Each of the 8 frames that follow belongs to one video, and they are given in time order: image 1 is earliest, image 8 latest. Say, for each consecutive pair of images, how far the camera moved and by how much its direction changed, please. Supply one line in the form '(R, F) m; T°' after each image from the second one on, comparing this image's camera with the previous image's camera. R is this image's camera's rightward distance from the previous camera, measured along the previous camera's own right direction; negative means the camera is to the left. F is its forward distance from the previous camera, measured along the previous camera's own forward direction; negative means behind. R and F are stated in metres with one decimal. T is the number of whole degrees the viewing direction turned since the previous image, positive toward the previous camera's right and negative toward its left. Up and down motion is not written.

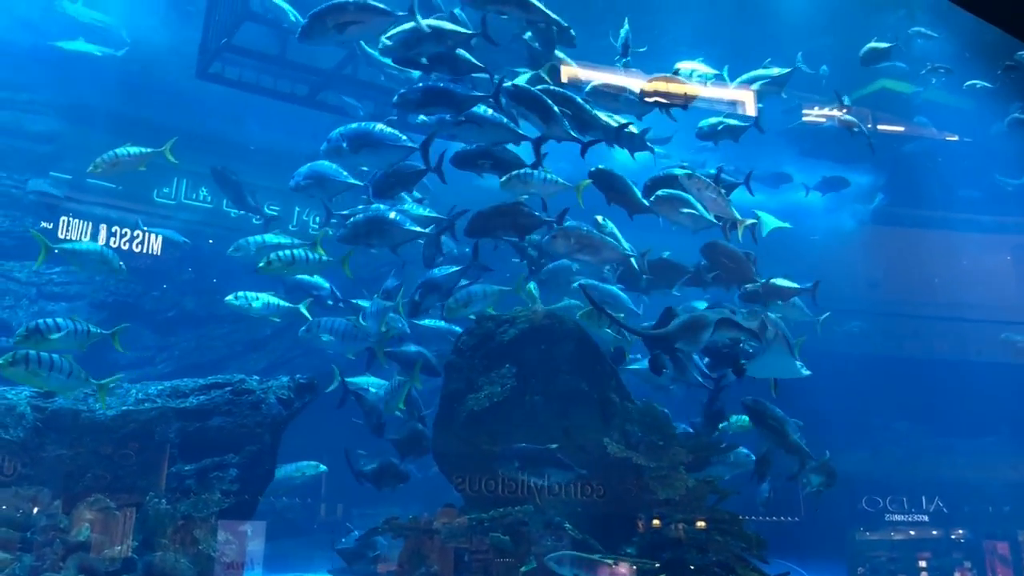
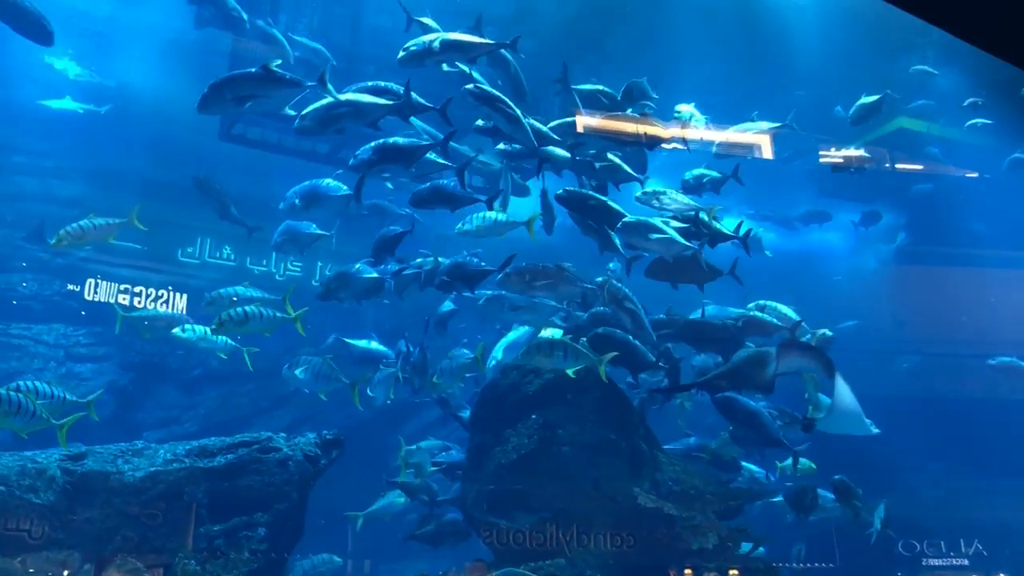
(-0.2, -0.1) m; -1°
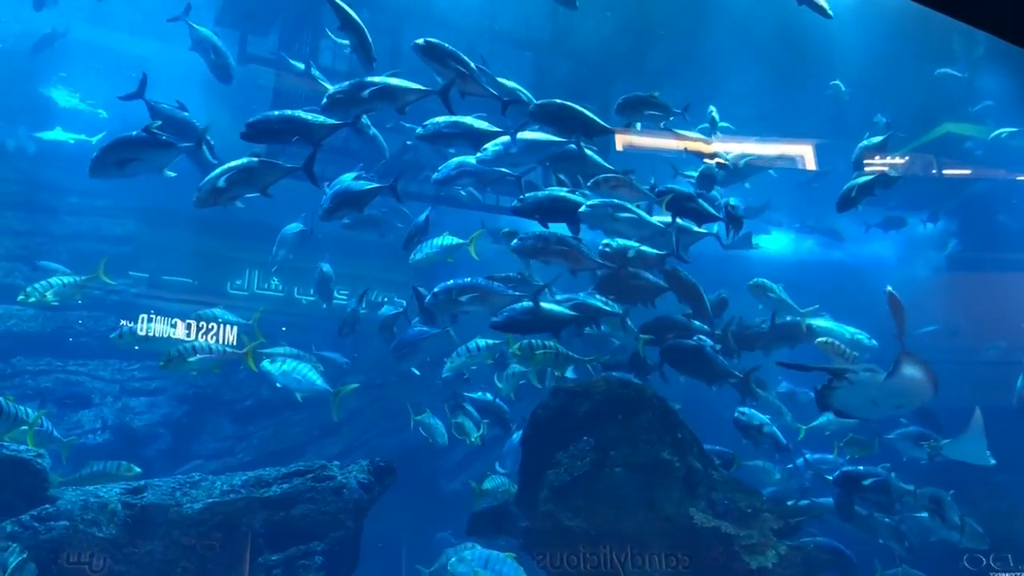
(-0.3, 0.0) m; -2°
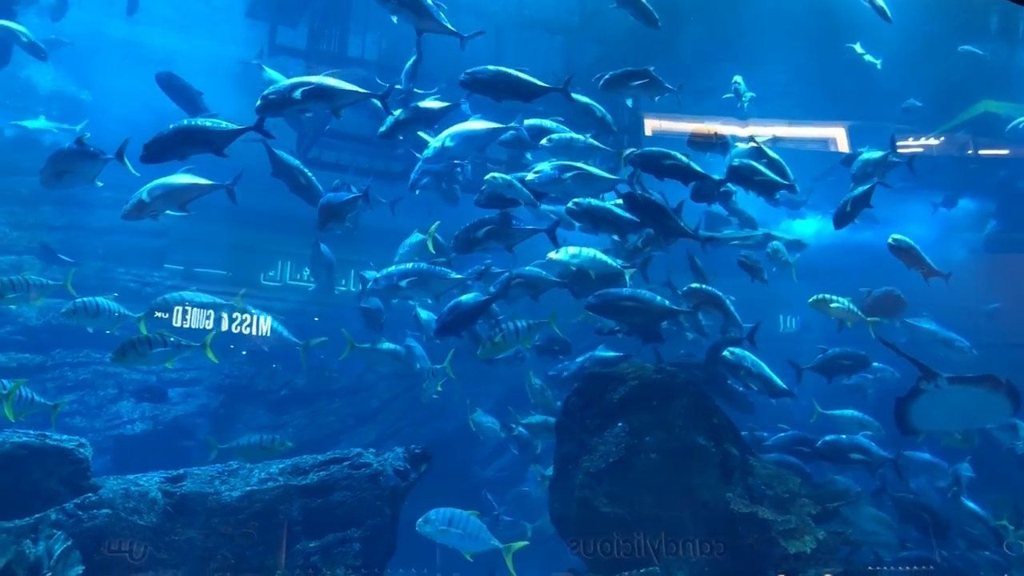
(-0.2, 0.0) m; -1°
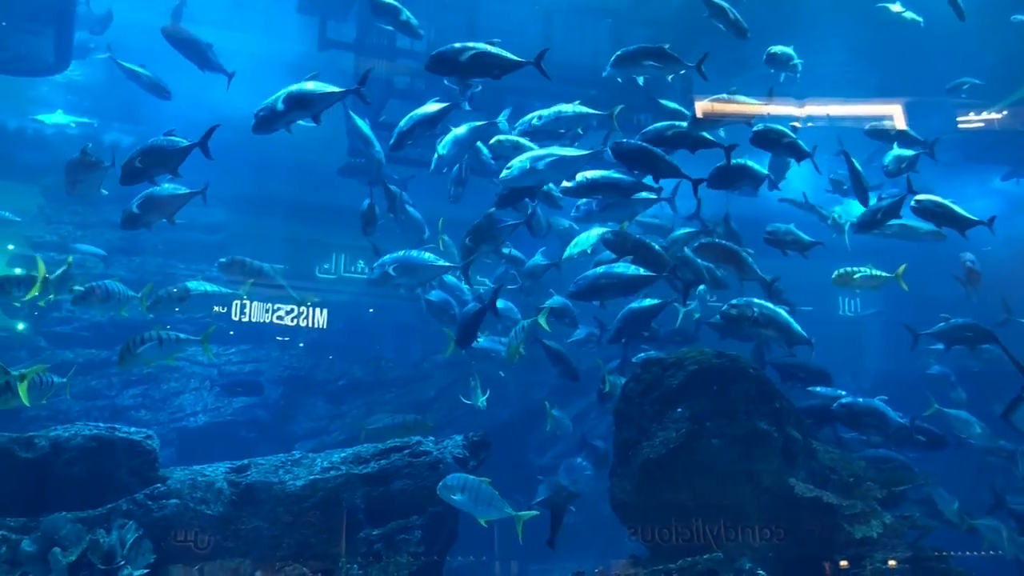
(-0.4, 0.0) m; -2°
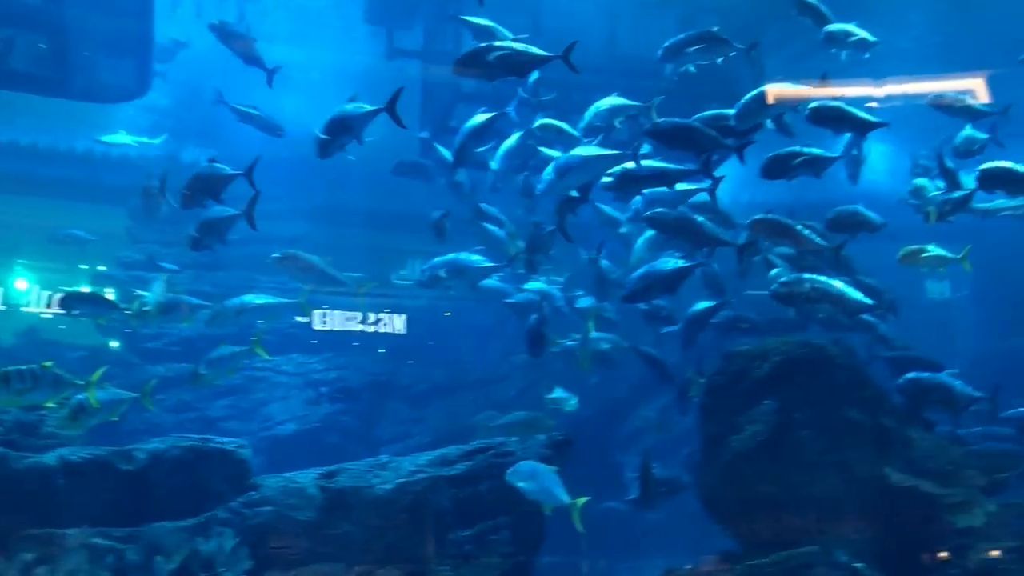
(-0.5, 0.0) m; -3°
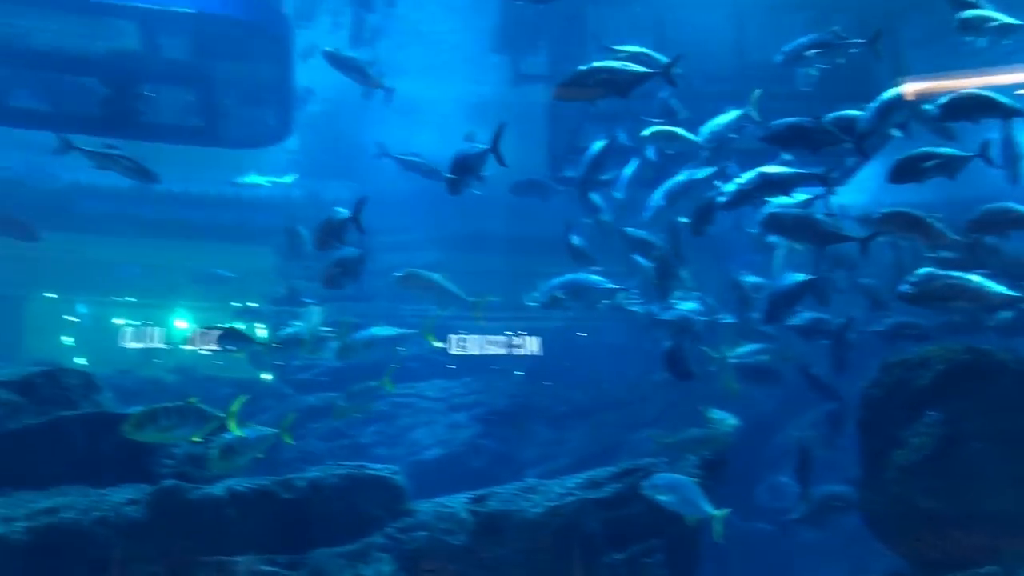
(-1.0, -0.1) m; -4°
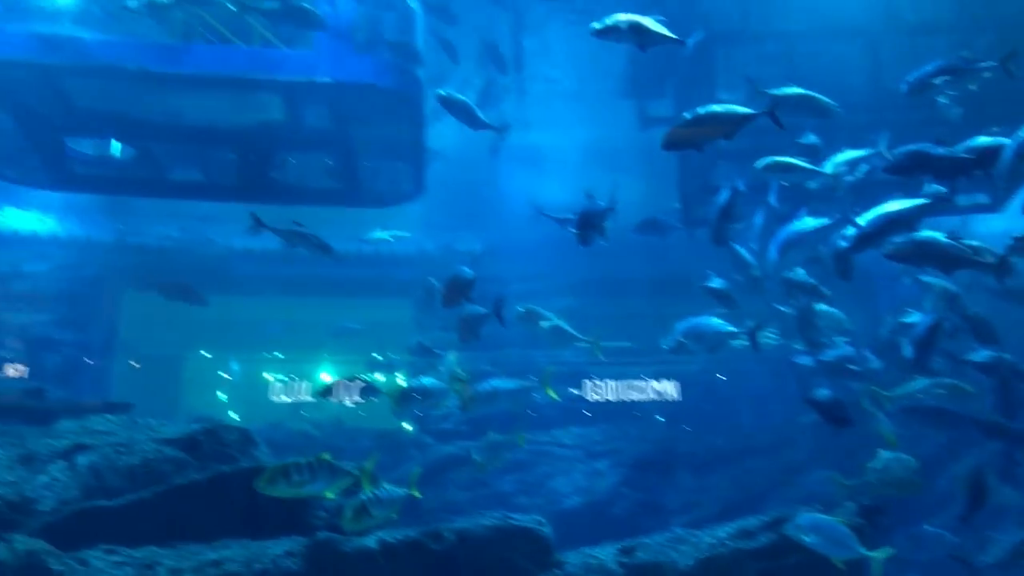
(-1.0, -0.1) m; -4°
